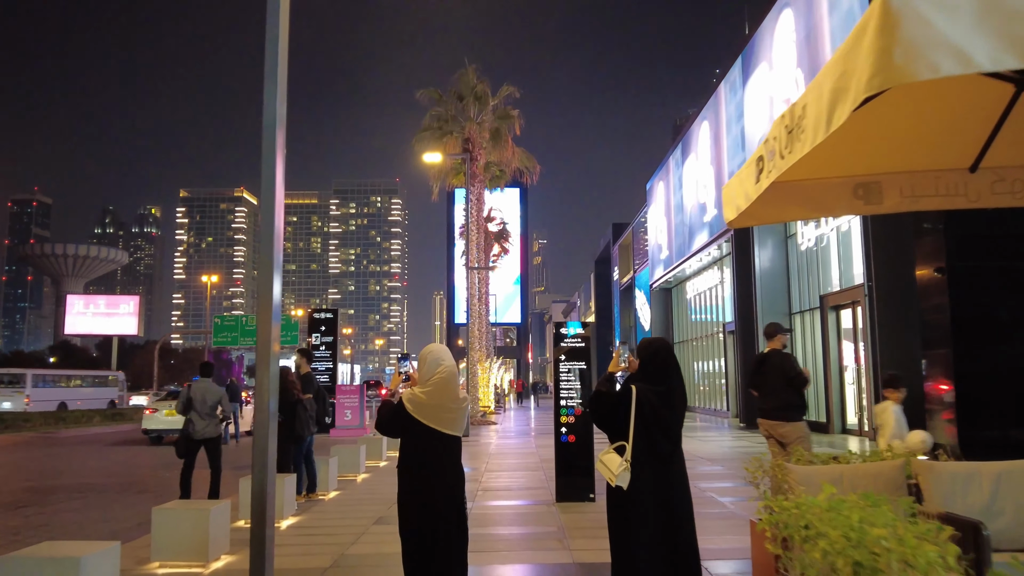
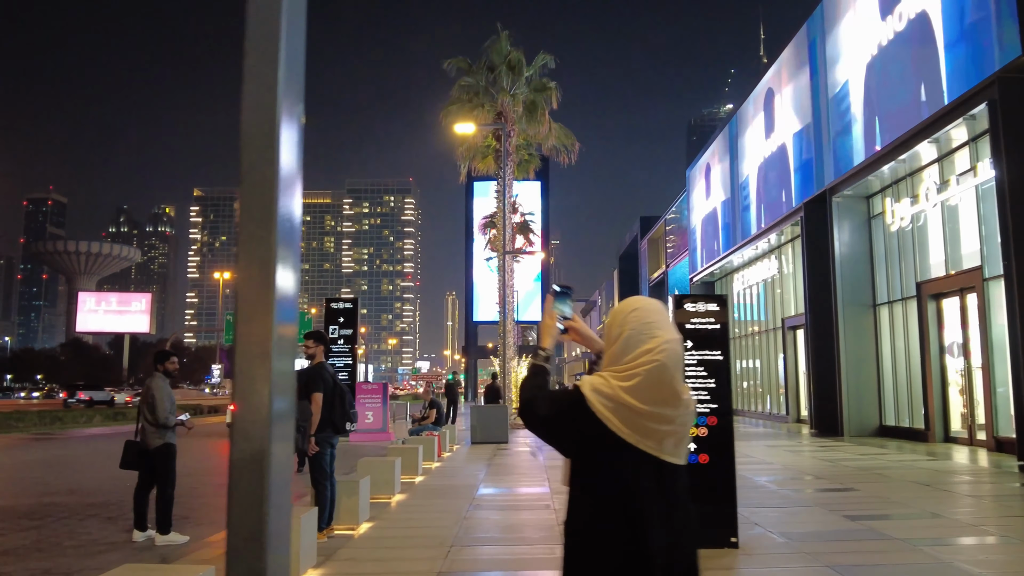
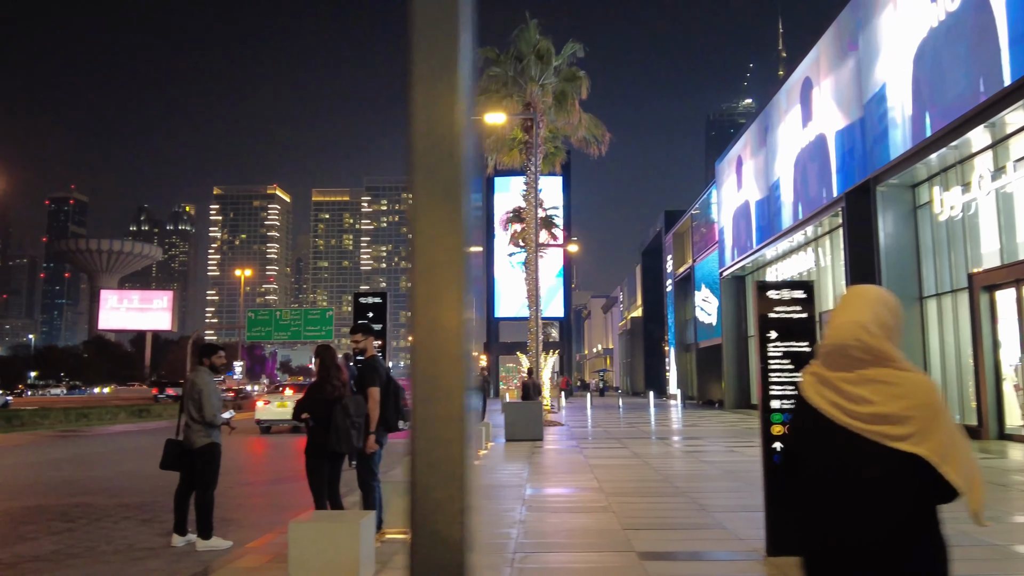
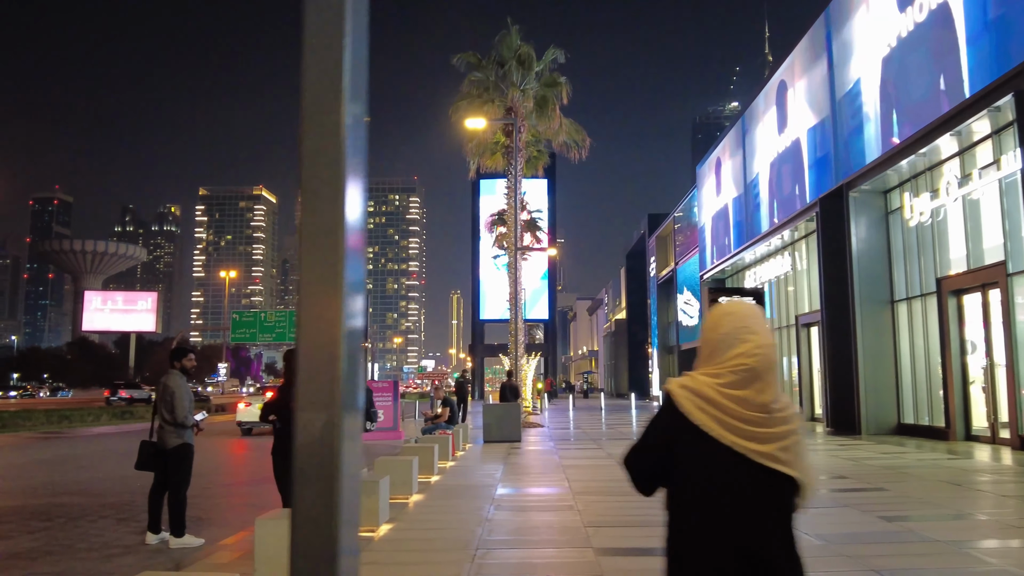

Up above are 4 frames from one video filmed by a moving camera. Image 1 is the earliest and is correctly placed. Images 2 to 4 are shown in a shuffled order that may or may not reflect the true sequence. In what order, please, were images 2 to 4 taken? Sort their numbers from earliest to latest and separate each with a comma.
2, 4, 3
